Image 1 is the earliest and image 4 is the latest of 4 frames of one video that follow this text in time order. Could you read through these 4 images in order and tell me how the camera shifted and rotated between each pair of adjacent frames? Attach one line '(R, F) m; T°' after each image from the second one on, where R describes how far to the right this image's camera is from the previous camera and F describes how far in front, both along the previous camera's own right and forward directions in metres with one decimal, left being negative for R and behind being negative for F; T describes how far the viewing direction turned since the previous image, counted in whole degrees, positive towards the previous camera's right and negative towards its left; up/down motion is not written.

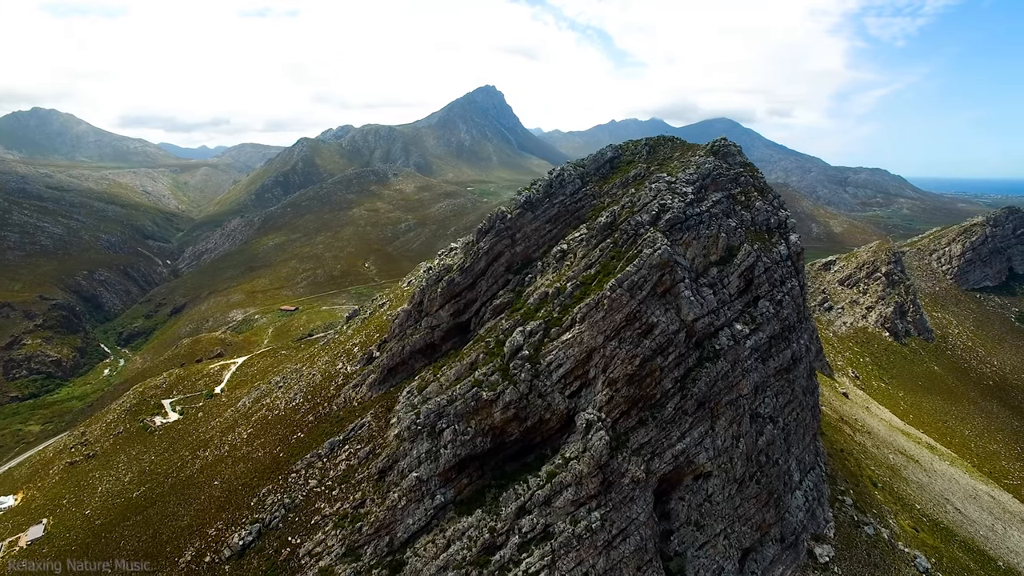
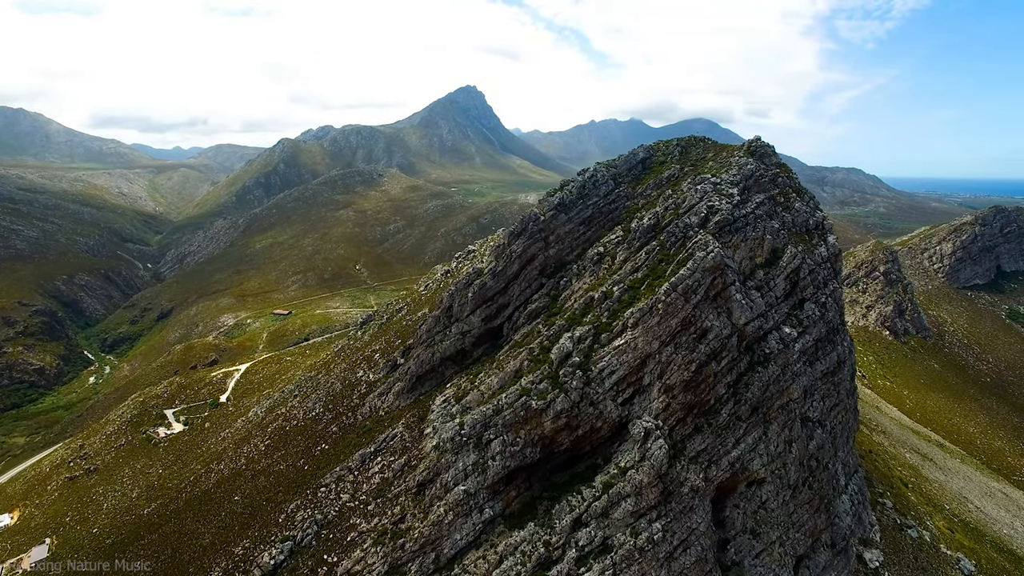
(-4.7, +1.2) m; +1°
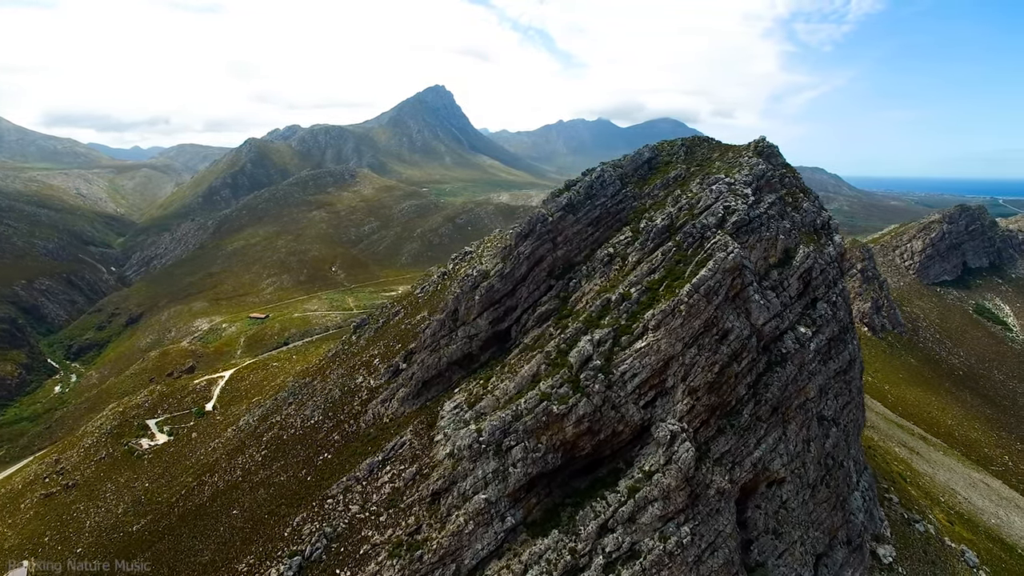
(-3.1, +0.9) m; +3°
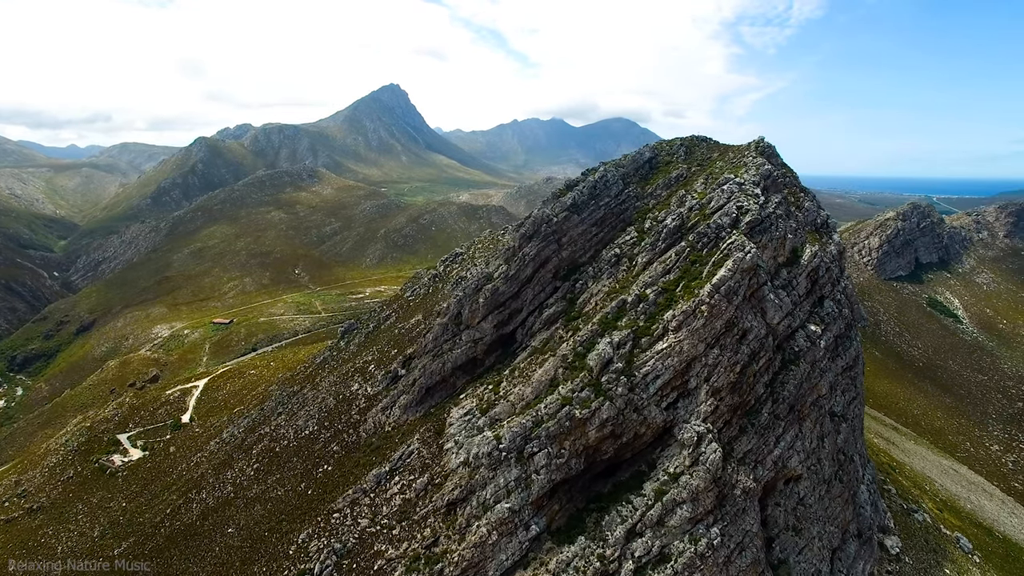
(-3.8, +1.0) m; +4°
